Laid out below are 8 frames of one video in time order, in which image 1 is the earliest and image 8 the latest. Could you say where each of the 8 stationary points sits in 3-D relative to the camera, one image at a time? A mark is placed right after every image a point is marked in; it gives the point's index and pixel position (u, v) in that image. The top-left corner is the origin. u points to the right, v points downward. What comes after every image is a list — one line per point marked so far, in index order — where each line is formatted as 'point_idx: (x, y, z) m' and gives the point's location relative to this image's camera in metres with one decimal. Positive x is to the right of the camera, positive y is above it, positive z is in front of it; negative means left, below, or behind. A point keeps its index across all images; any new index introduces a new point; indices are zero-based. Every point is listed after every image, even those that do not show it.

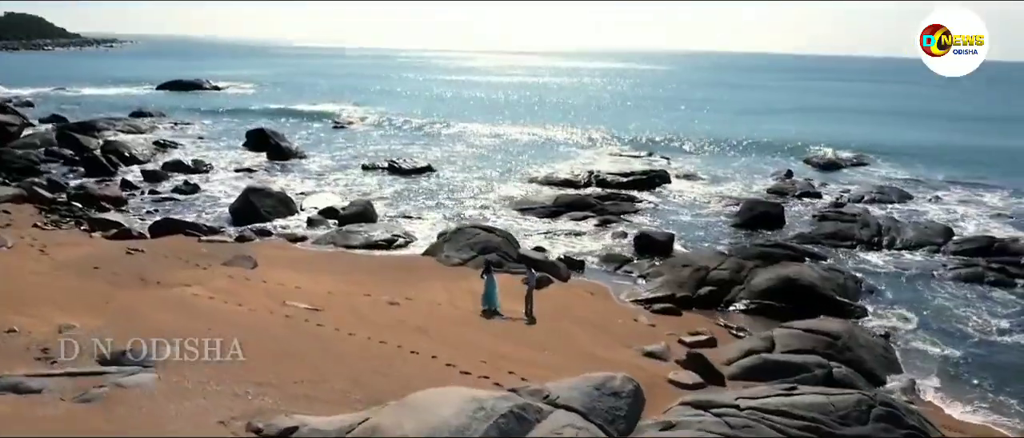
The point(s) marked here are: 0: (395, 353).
0: (-1.7, -2.2, +12.6) m
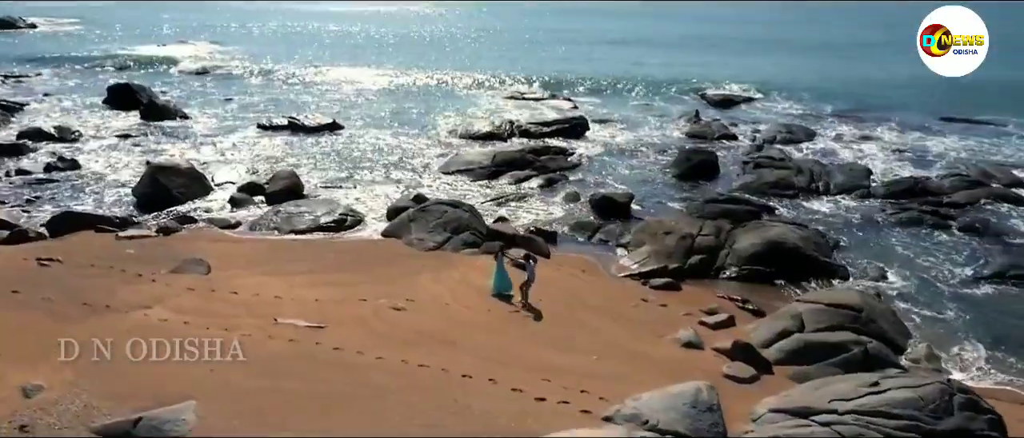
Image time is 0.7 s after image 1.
0: (-0.7, -2.4, +11.3) m
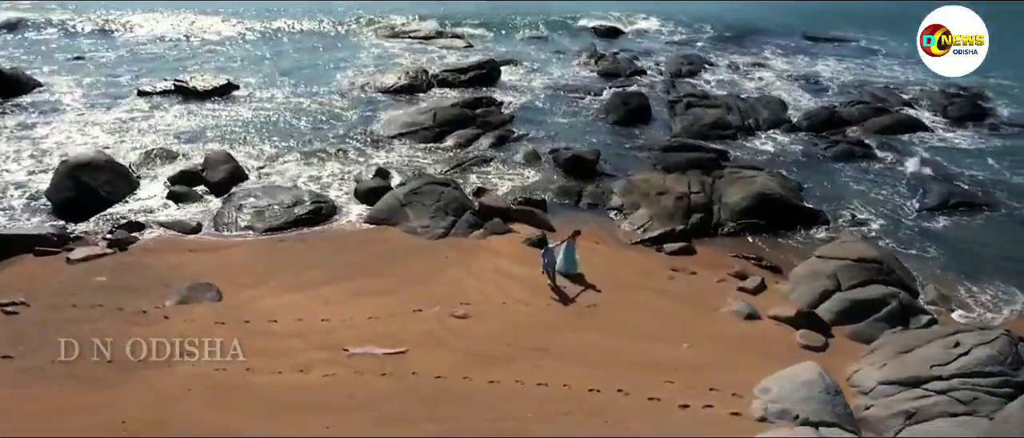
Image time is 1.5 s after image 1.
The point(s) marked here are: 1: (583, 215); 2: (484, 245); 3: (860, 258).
0: (+1.1, -2.5, +11.0) m
1: (+1.7, +0.1, +18.9) m
2: (-0.6, -0.5, +16.6) m
3: (+6.8, -0.8, +15.3) m
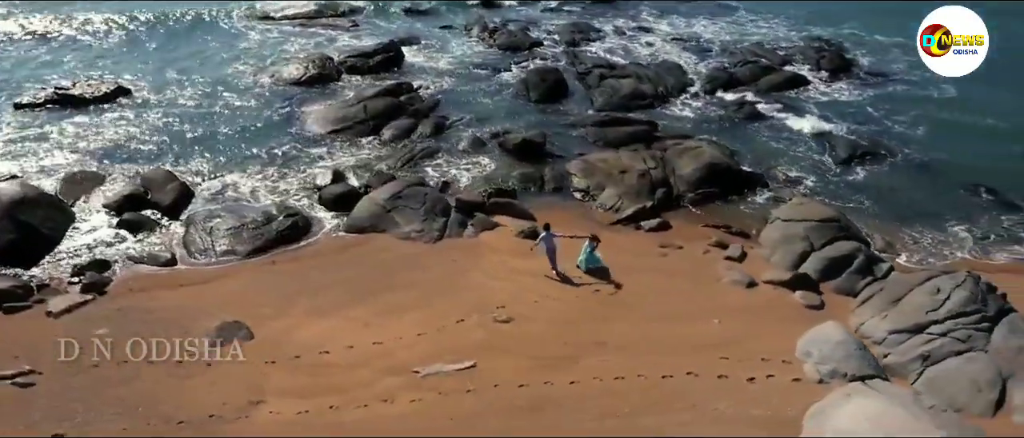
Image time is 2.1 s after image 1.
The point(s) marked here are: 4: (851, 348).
0: (+2.4, -2.5, +12.0) m
1: (+1.1, +0.4, +19.6) m
2: (-0.6, -0.5, +16.9) m
3: (+6.8, 0.0, +17.3) m
4: (+5.4, -2.1, +12.6) m
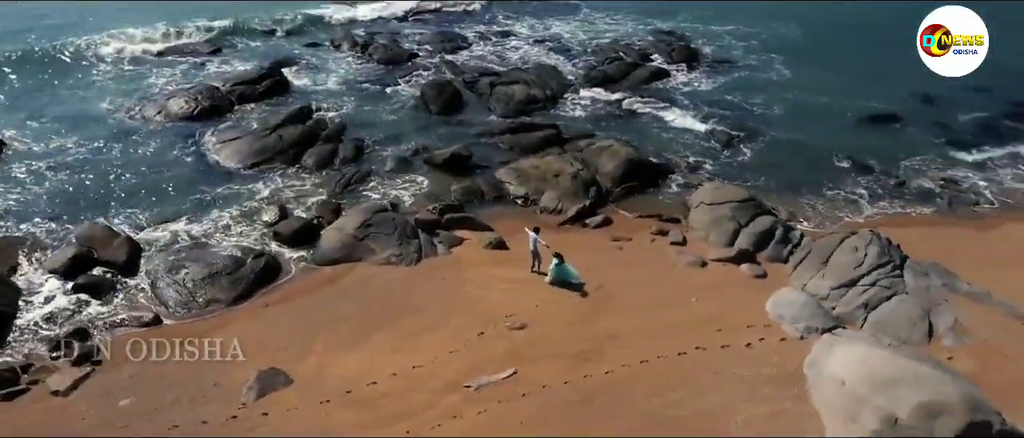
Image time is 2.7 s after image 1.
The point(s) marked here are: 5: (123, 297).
0: (+3.1, -2.5, +14.0) m
1: (-0.3, +0.2, +21.0) m
2: (-1.2, -0.9, +18.0) m
3: (+5.8, +0.5, +20.1) m
4: (+5.8, -1.7, +15.3) m
5: (-8.3, -1.7, +16.7) m
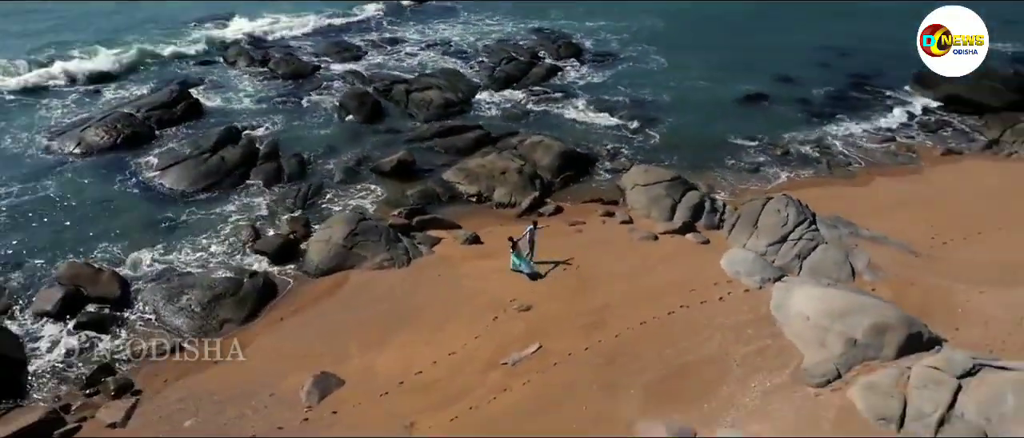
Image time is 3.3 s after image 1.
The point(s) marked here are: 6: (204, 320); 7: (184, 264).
0: (+3.4, -2.1, +16.5) m
1: (-1.6, +0.3, +22.7) m
2: (-1.7, -0.9, +19.6) m
3: (+4.6, +1.2, +23.0) m
4: (+5.8, -1.0, +18.3) m
5: (-8.2, -2.4, +17.0) m
6: (-6.8, -2.2, +17.1) m
7: (-8.0, -1.2, +19.1) m
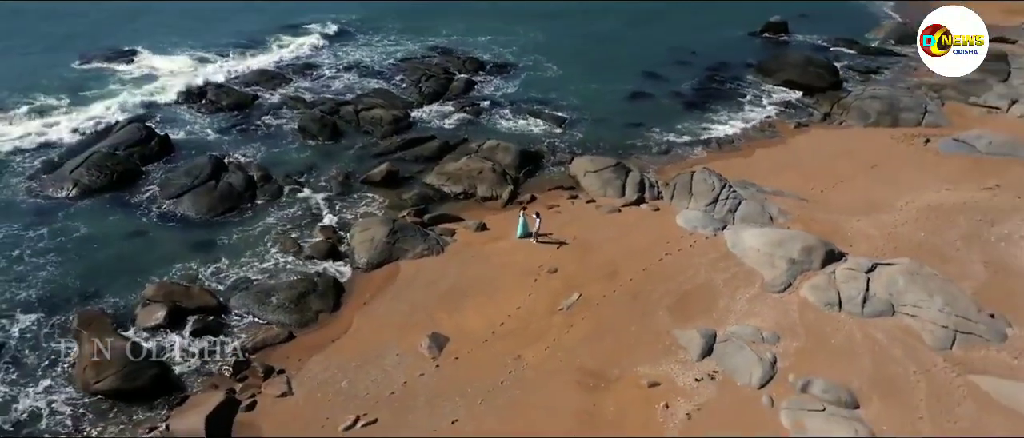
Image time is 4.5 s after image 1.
0: (+4.4, -1.3, +22.4) m
1: (-2.1, +0.5, +27.3) m
2: (-1.5, -0.7, +24.2) m
3: (+3.7, +2.0, +28.9) m
4: (+6.1, 0.0, +24.6) m
5: (-7.0, -2.8, +20.2) m
6: (-5.6, -2.5, +20.6) m
7: (-7.4, -1.6, +22.3) m
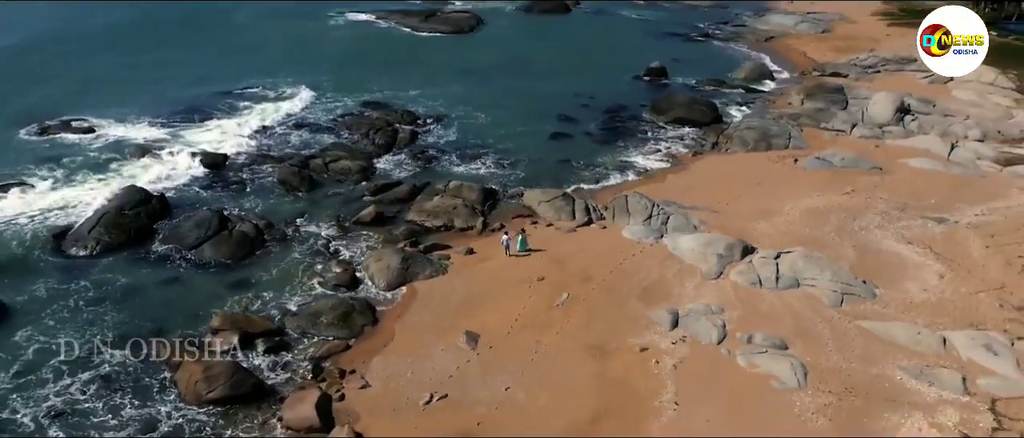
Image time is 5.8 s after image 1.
0: (+4.2, -1.7, +28.7) m
1: (-3.1, -0.7, +32.5) m
2: (-1.9, -1.7, +29.6) m
3: (+2.2, +1.1, +35.2) m
4: (+5.4, -0.4, +31.3) m
5: (-6.6, -4.0, +24.6) m
6: (-5.3, -3.6, +25.3) m
7: (-7.4, -2.9, +26.7) m
